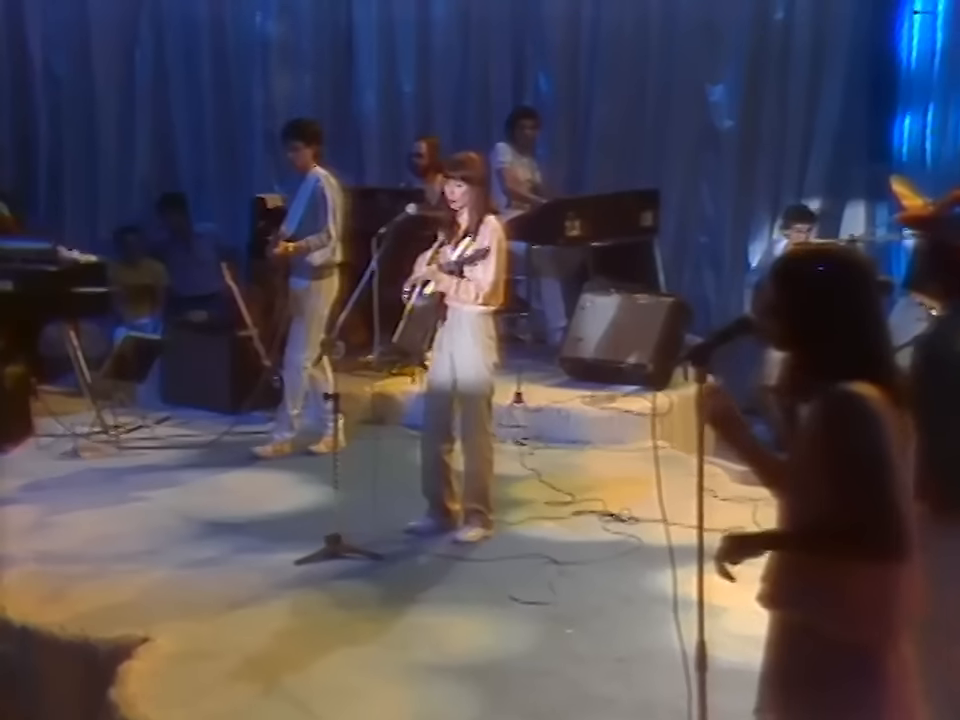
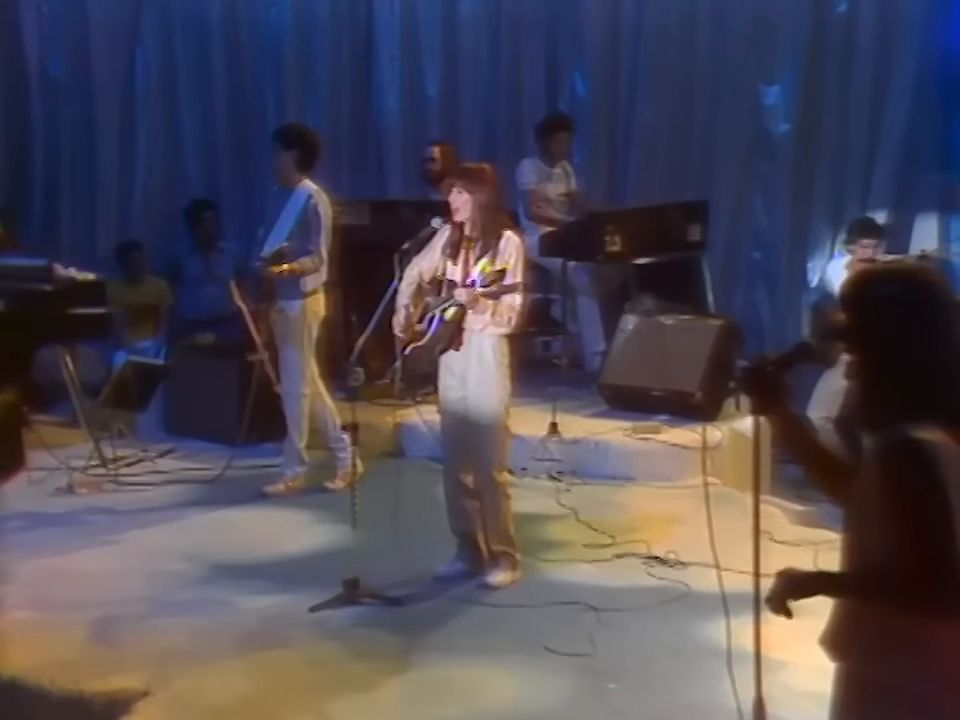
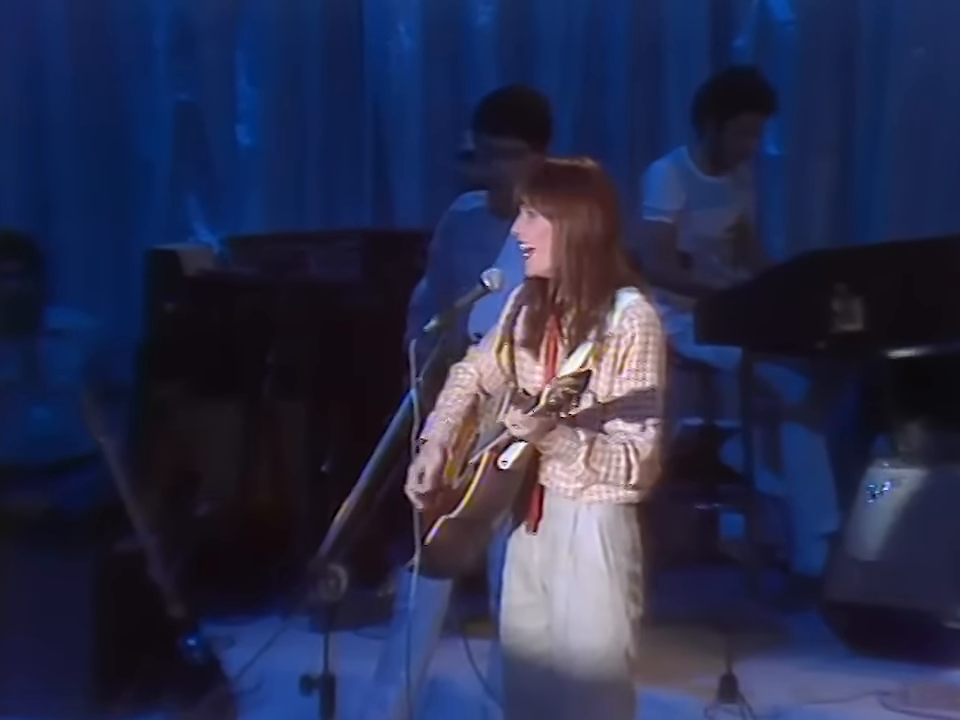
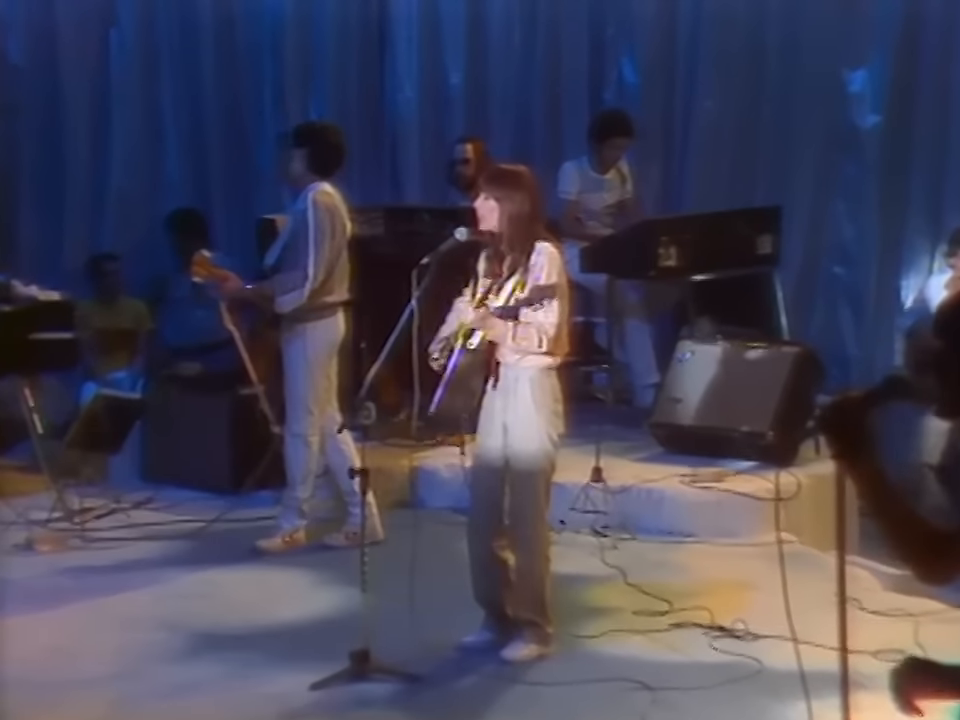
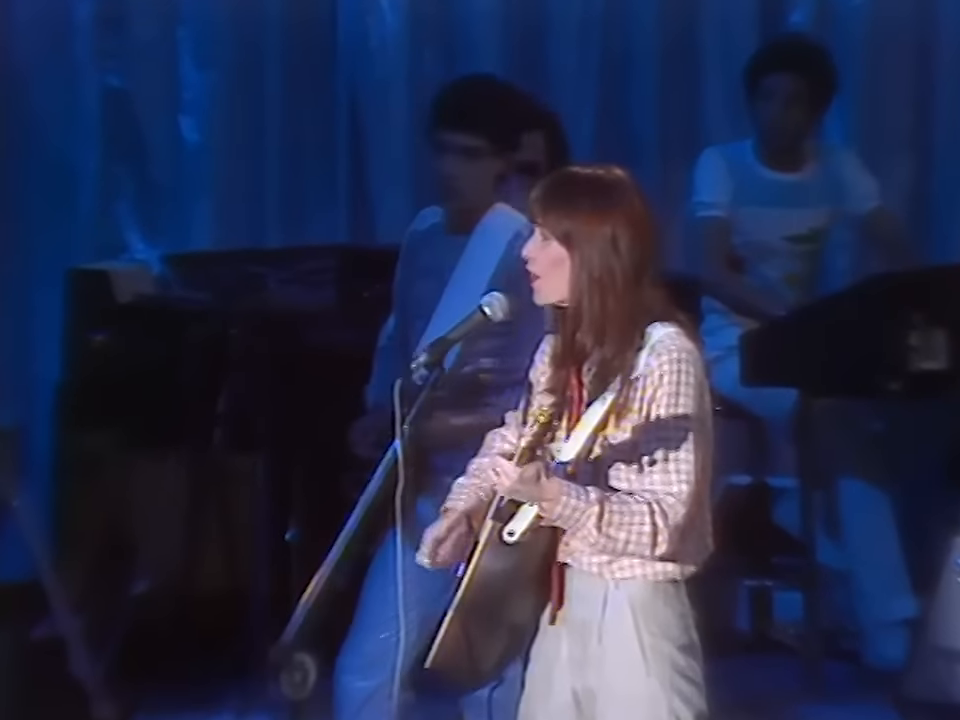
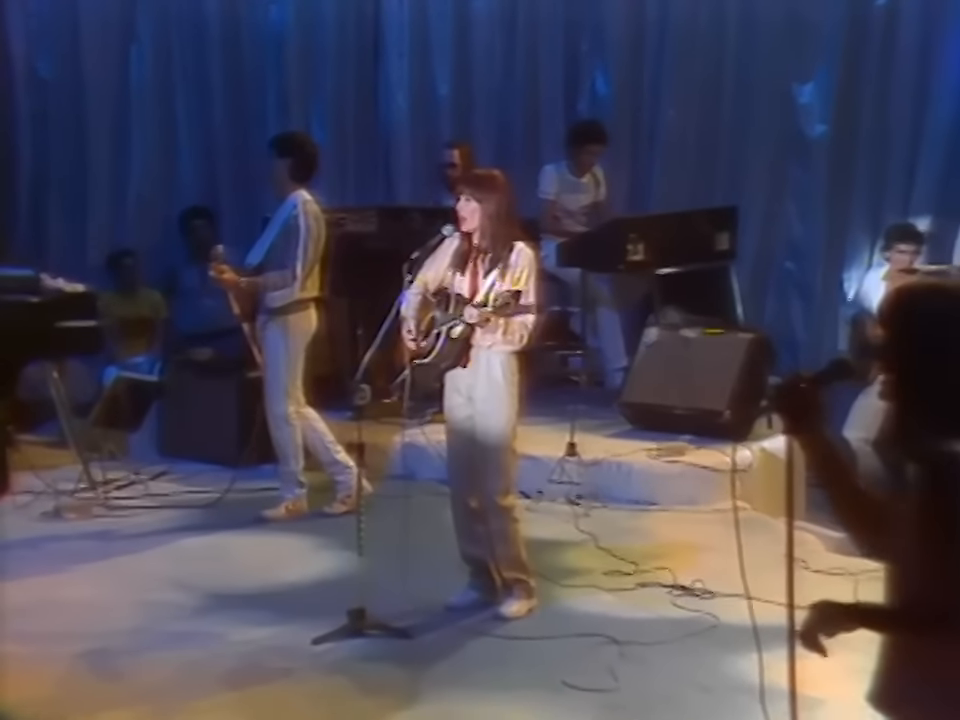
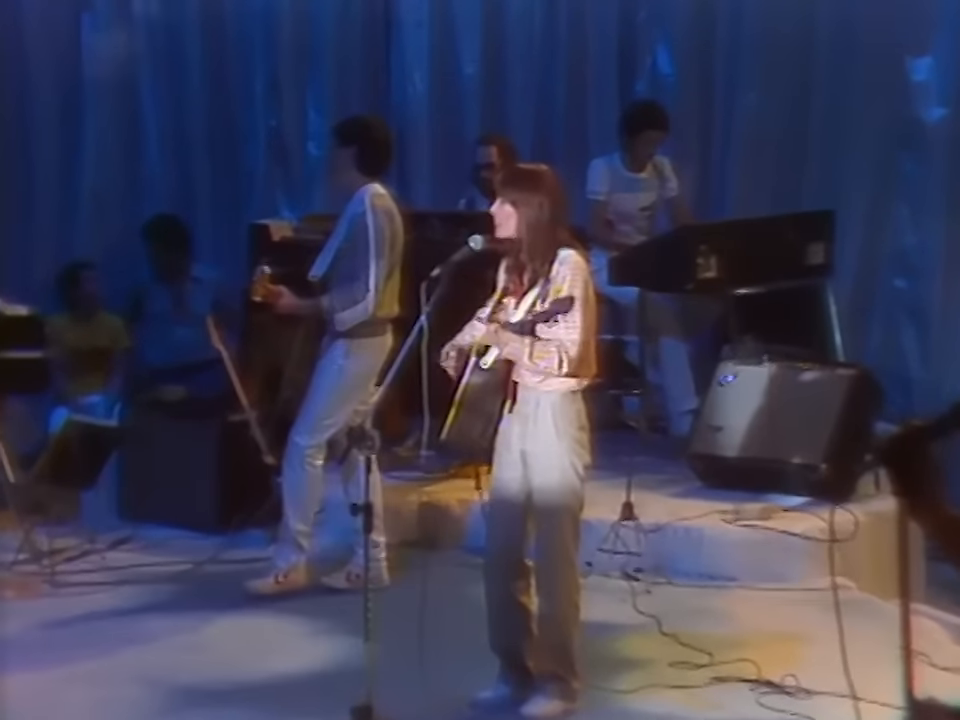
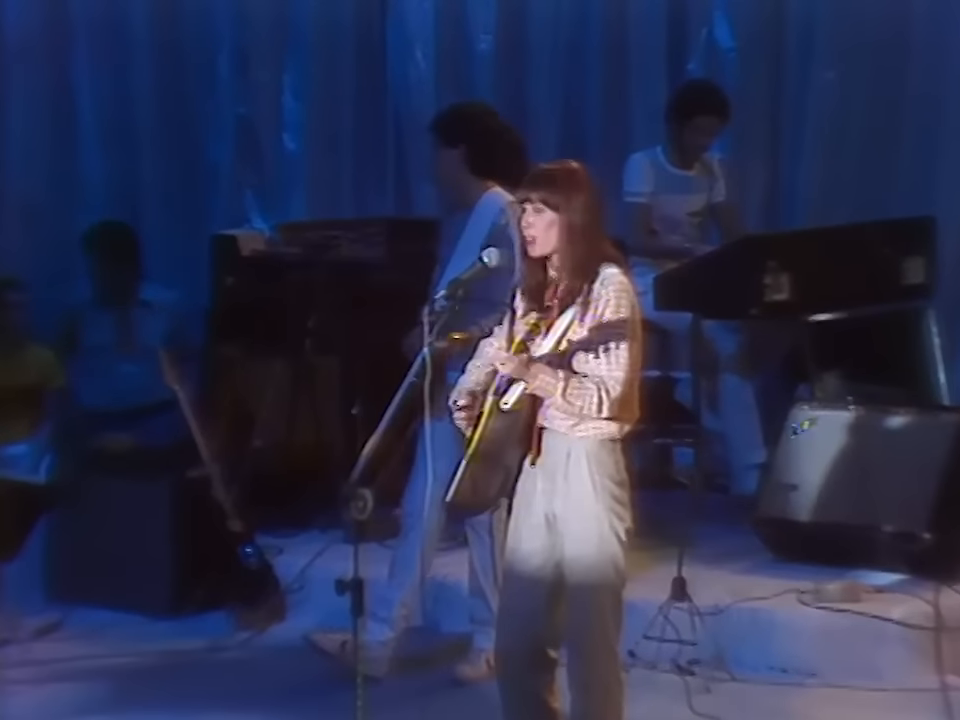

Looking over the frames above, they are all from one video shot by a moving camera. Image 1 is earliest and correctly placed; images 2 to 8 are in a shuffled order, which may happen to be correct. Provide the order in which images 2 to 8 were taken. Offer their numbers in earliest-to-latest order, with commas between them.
2, 6, 4, 7, 8, 3, 5
